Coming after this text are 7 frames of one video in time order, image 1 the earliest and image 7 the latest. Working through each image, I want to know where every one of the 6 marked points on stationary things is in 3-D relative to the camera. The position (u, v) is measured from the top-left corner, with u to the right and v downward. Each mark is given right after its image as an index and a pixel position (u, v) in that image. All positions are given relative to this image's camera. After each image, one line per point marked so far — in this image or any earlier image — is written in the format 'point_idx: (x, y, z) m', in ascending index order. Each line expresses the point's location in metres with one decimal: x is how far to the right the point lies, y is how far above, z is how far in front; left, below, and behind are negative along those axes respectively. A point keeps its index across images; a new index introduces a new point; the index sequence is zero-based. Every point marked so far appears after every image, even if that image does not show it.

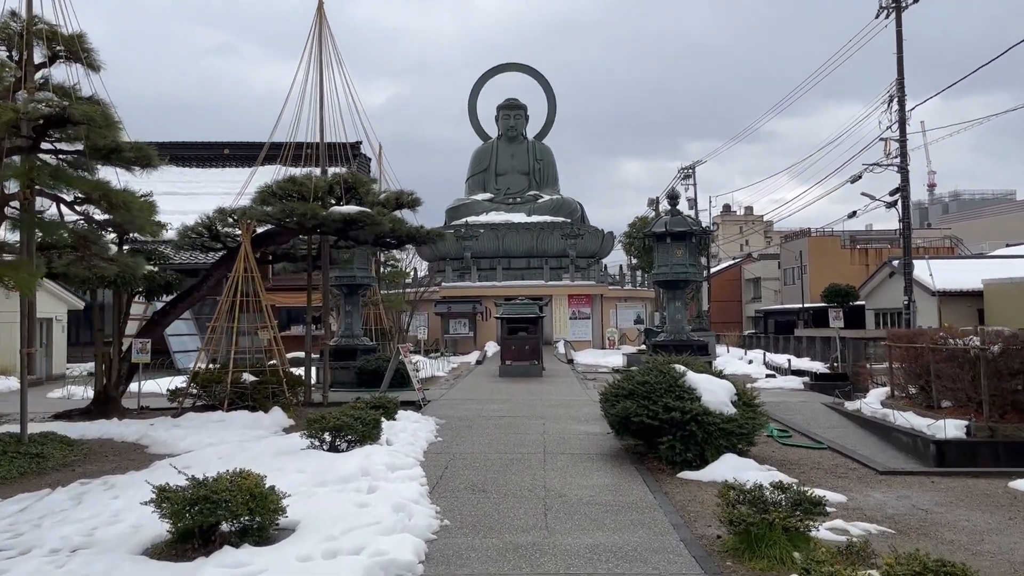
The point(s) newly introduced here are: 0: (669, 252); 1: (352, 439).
0: (+3.2, +0.7, +16.3) m
1: (-1.5, -1.5, +7.8) m
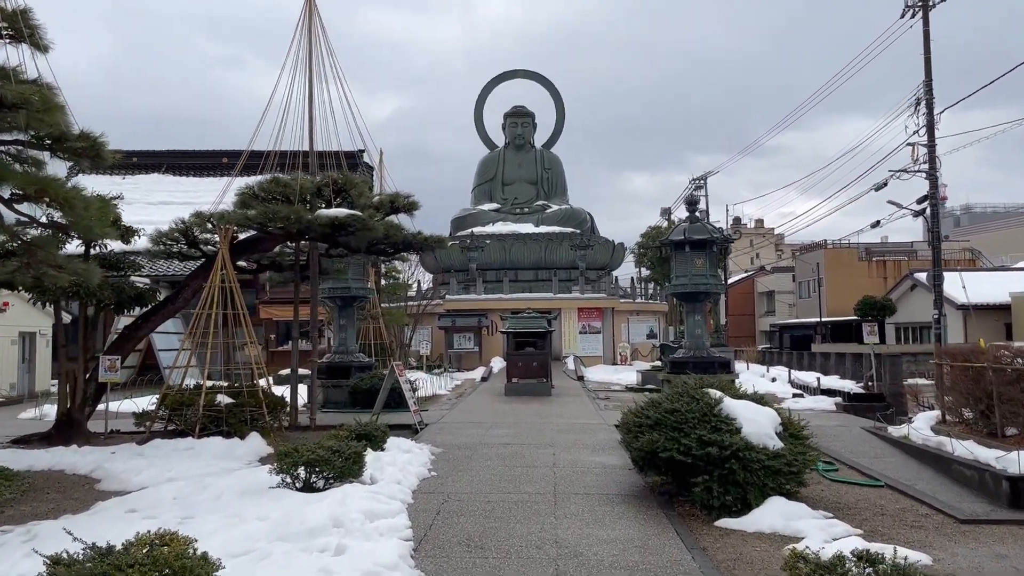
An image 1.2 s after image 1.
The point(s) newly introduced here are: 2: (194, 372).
0: (+3.3, +0.5, +15.1) m
1: (-1.5, -1.6, +6.6) m
2: (-6.5, -1.7, +16.3) m
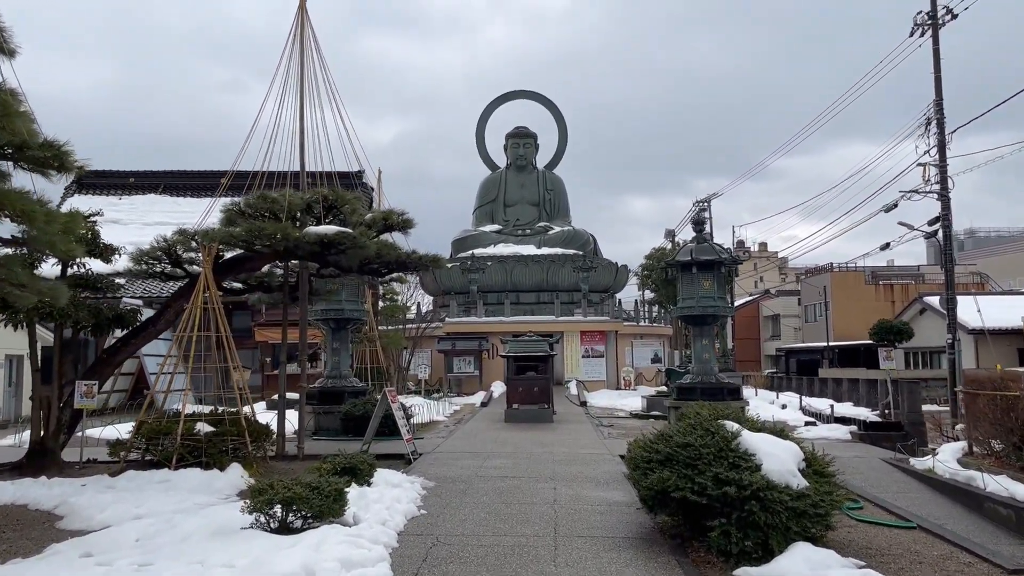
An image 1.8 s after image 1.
0: (+3.3, +0.1, +14.6) m
1: (-1.5, -1.7, +6.0) m
2: (-6.5, -2.1, +15.8) m
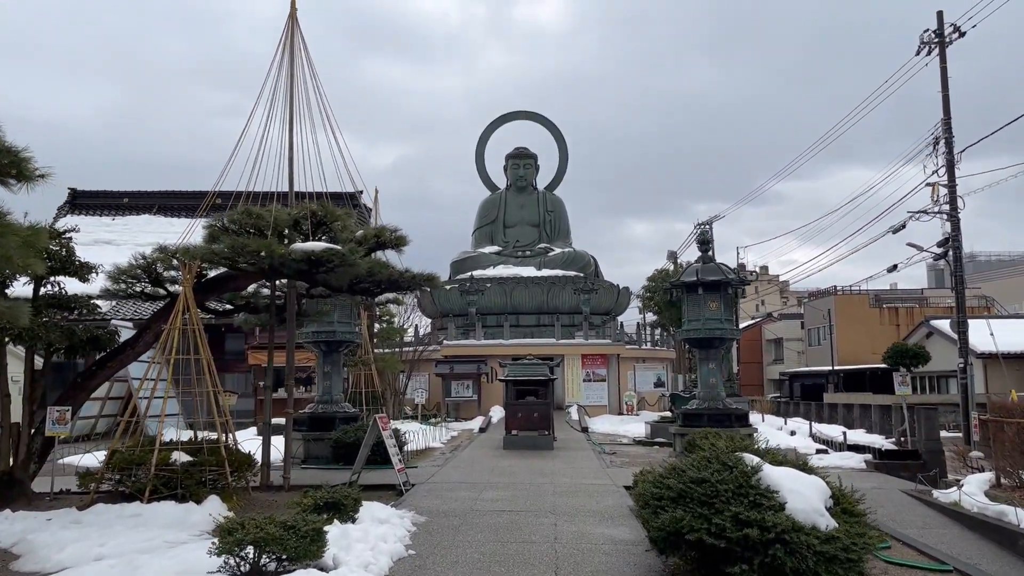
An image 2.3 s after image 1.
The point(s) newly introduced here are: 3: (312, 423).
0: (+3.3, -0.3, +14.0) m
1: (-1.6, -1.8, +5.4) m
2: (-6.5, -2.5, +15.2) m
3: (-3.4, -2.3, +13.5) m
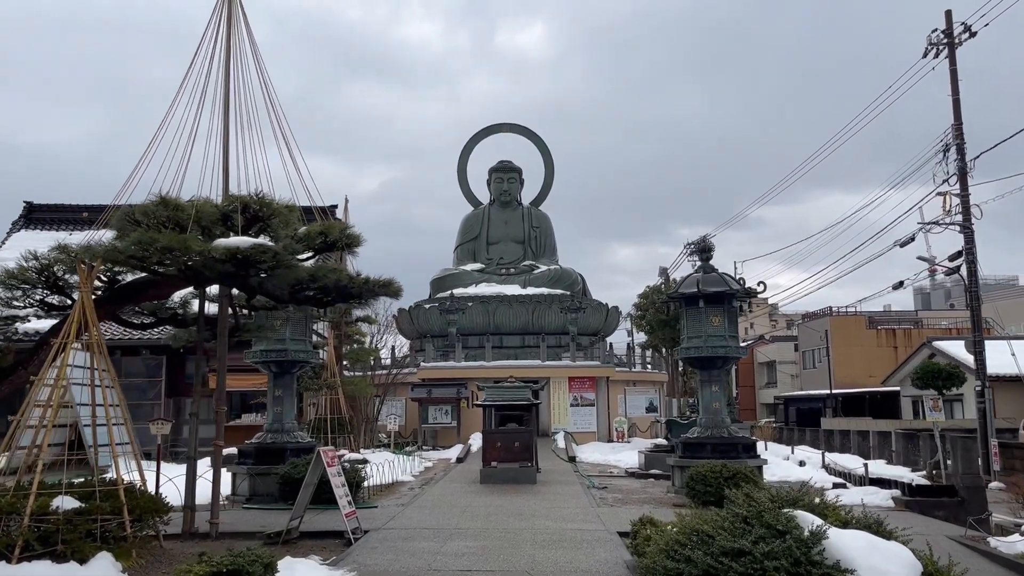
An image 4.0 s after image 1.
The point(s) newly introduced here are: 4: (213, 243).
0: (+3.0, -0.5, +12.5) m
1: (-1.8, -1.8, +3.7) m
2: (-6.9, -2.8, +13.4) m
3: (-3.7, -2.4, +11.7) m
4: (-2.8, +0.4, +7.6) m
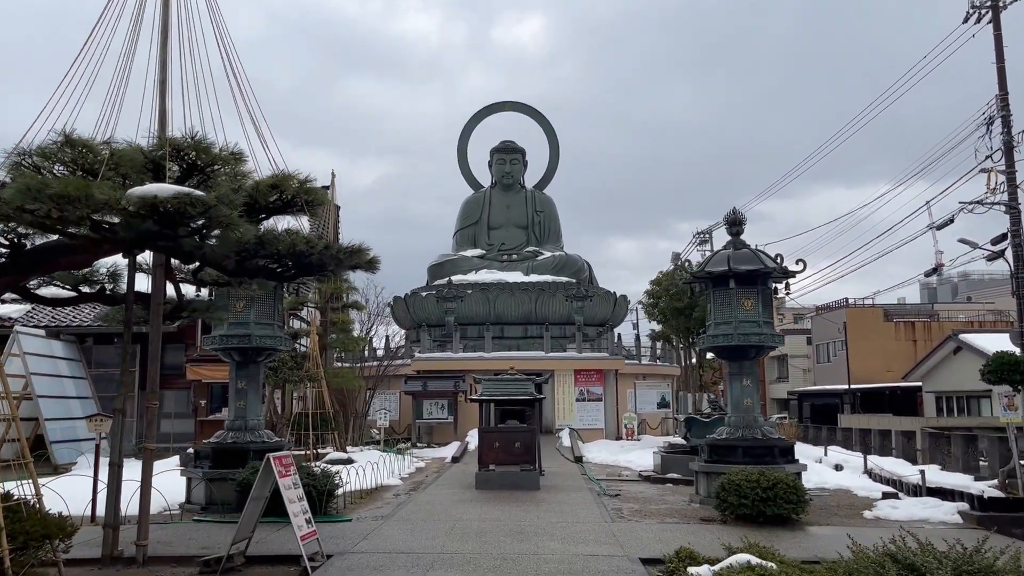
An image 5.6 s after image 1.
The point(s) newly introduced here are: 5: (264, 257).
0: (+3.0, -0.2, +10.8) m
1: (-1.8, -1.5, +2.1) m
2: (-6.9, -2.4, +11.8) m
3: (-3.7, -2.1, +10.1) m
4: (-2.8, +0.7, +5.9) m
5: (-2.2, +0.2, +7.0) m
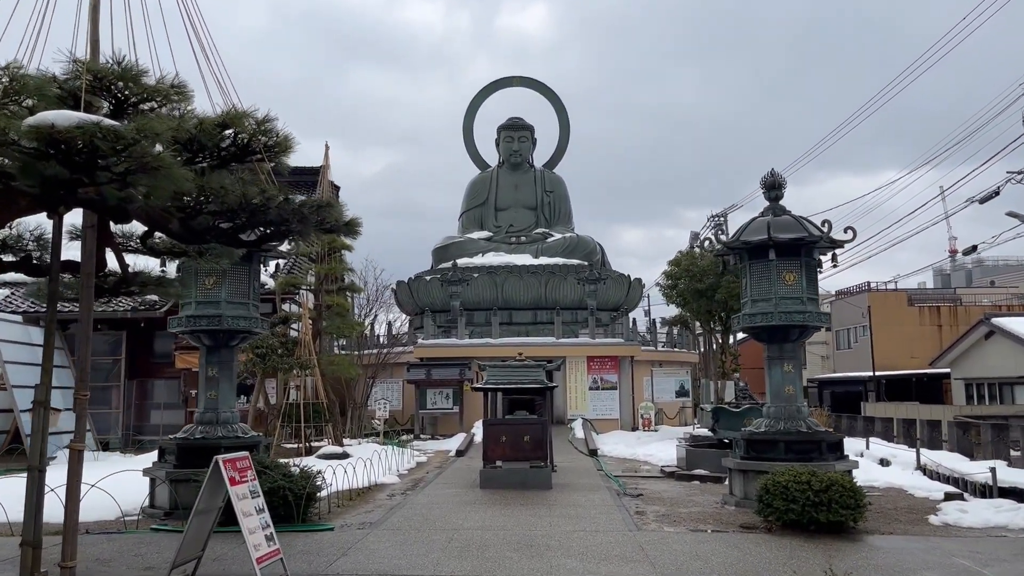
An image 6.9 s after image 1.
0: (+3.1, +0.1, +9.5) m
1: (-1.8, -1.3, +0.8) m
2: (-6.8, -2.1, +10.6) m
3: (-3.6, -1.8, +8.9) m
4: (-2.8, +0.9, +4.6) m
5: (-2.1, +0.5, +5.7) m
